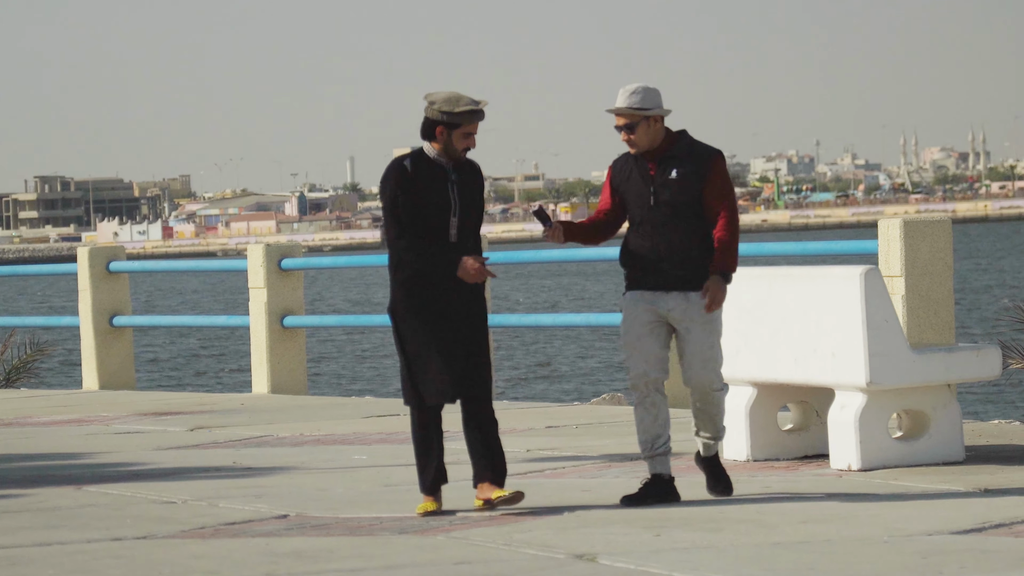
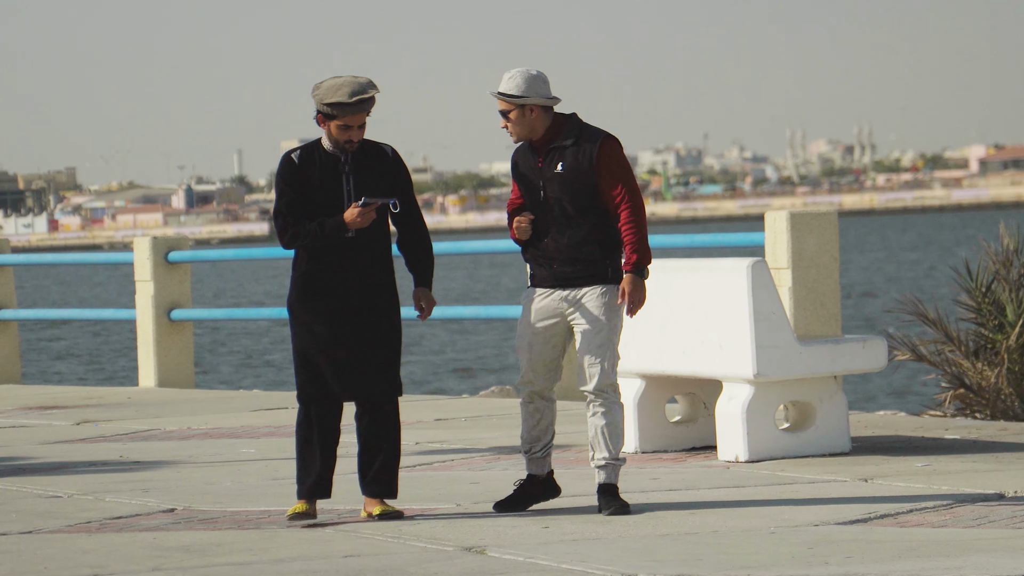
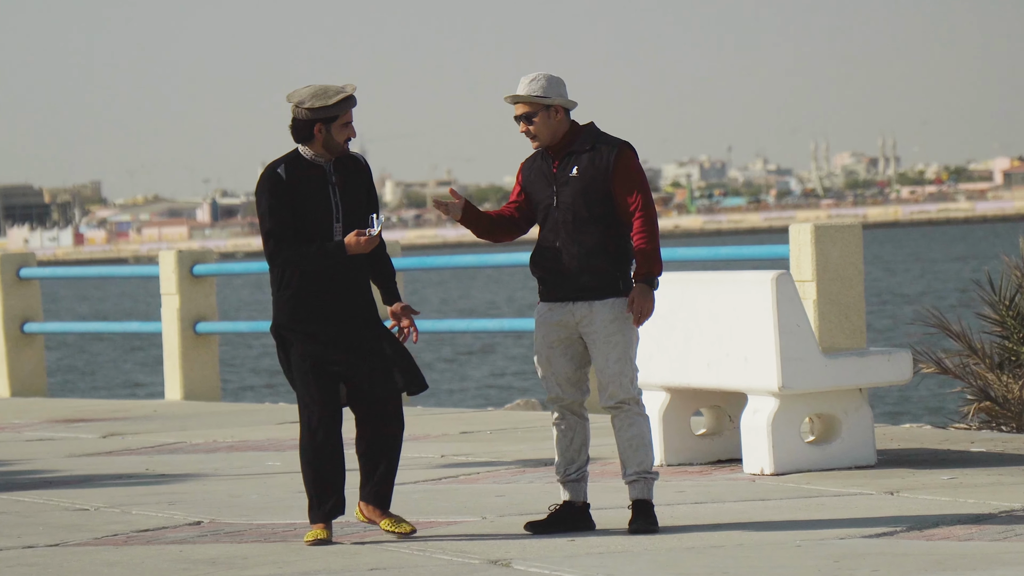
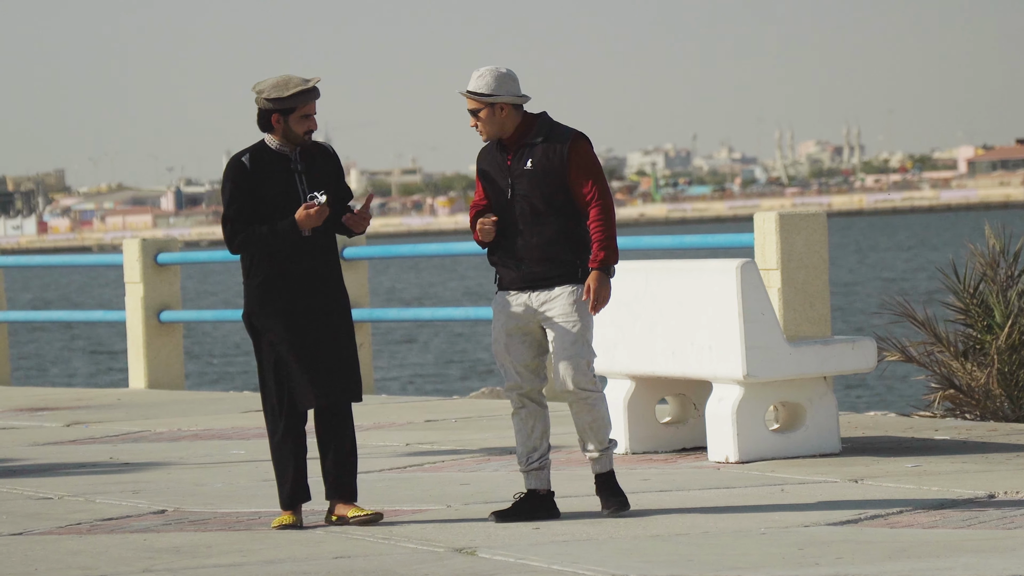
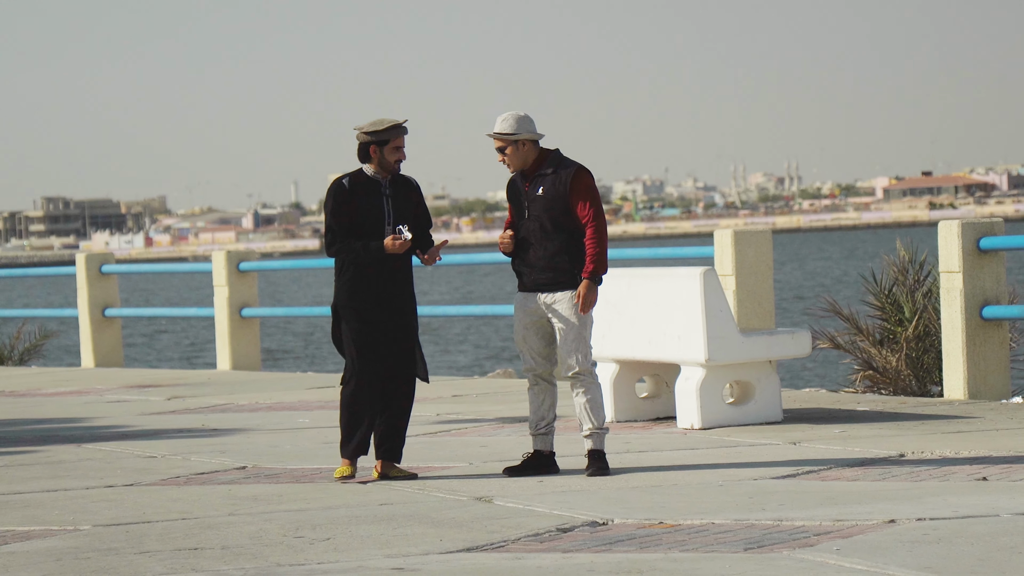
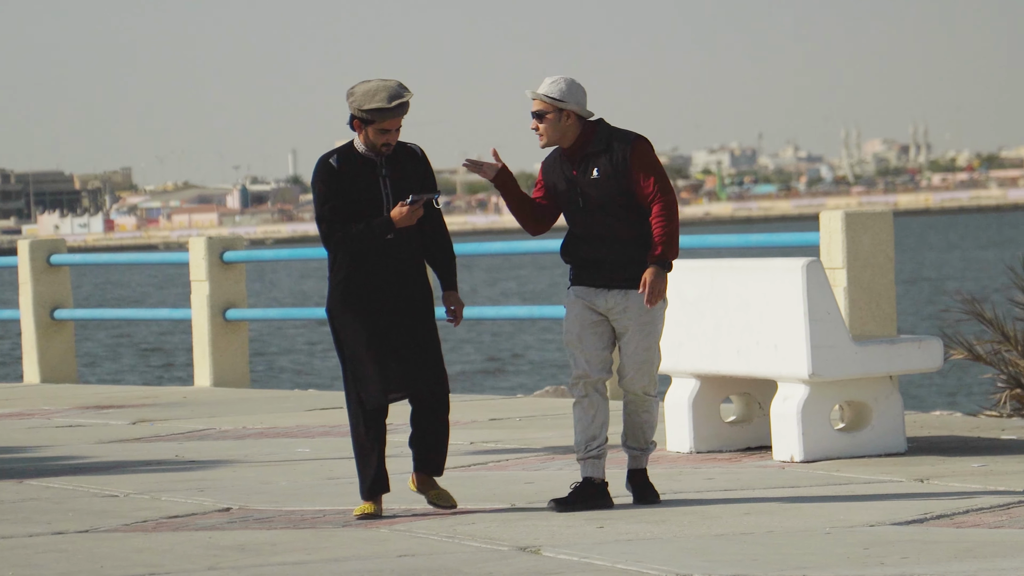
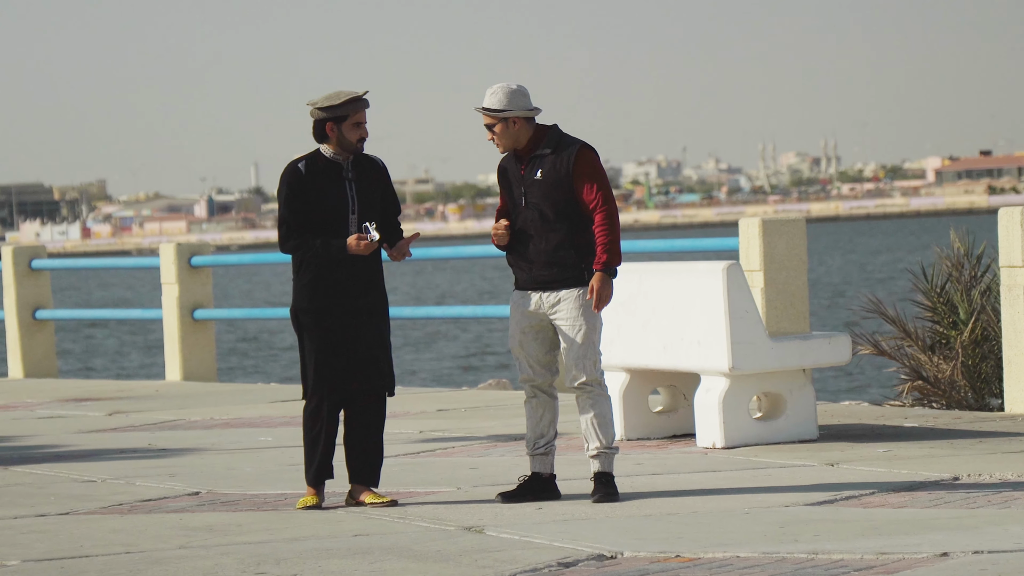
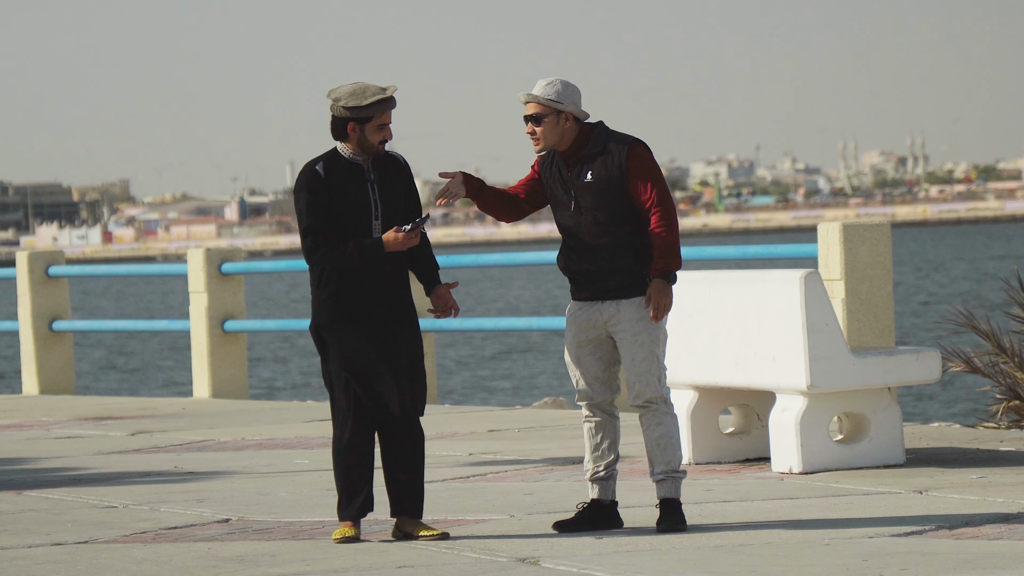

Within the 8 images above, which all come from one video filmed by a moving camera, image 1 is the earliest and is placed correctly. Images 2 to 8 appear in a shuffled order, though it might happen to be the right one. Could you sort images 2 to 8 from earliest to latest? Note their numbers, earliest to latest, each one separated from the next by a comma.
6, 2, 4, 7, 5, 3, 8
